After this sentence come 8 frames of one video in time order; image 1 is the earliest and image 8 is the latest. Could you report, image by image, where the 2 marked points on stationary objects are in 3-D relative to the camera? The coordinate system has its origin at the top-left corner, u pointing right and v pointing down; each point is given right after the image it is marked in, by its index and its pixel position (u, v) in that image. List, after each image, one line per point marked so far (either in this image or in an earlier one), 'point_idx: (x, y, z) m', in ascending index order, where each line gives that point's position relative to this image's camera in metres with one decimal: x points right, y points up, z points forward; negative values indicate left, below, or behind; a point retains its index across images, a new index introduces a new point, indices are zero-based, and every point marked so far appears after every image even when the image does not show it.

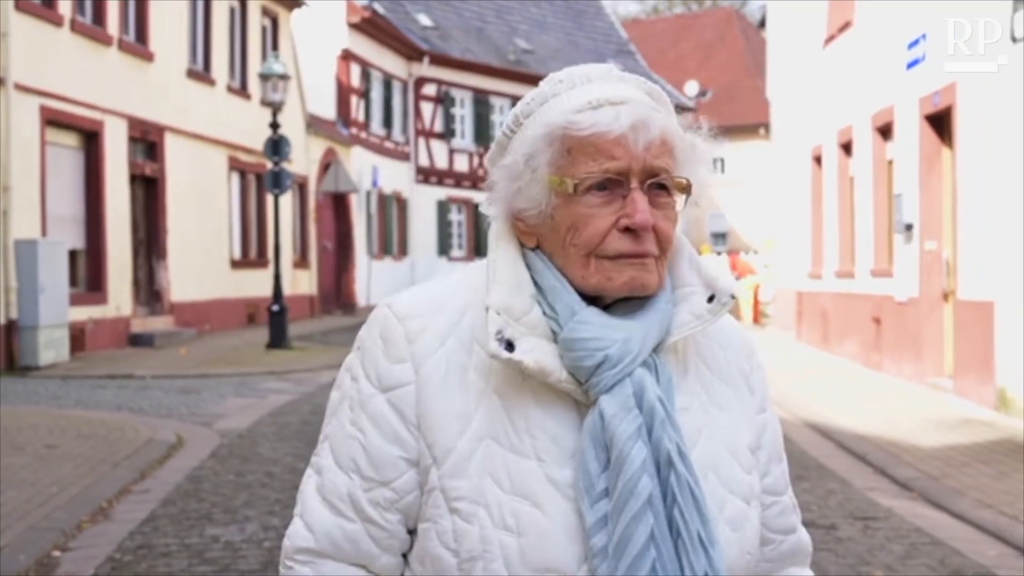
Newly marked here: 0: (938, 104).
0: (+3.8, +1.6, +13.6) m
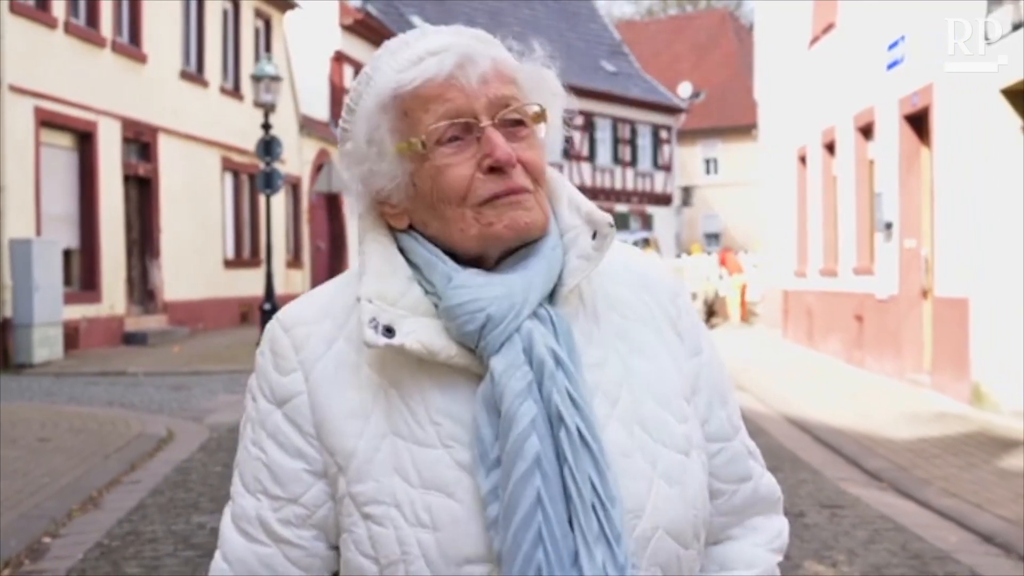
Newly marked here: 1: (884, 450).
0: (+3.6, +1.7, +13.9) m
1: (+2.5, -1.1, +10.2) m
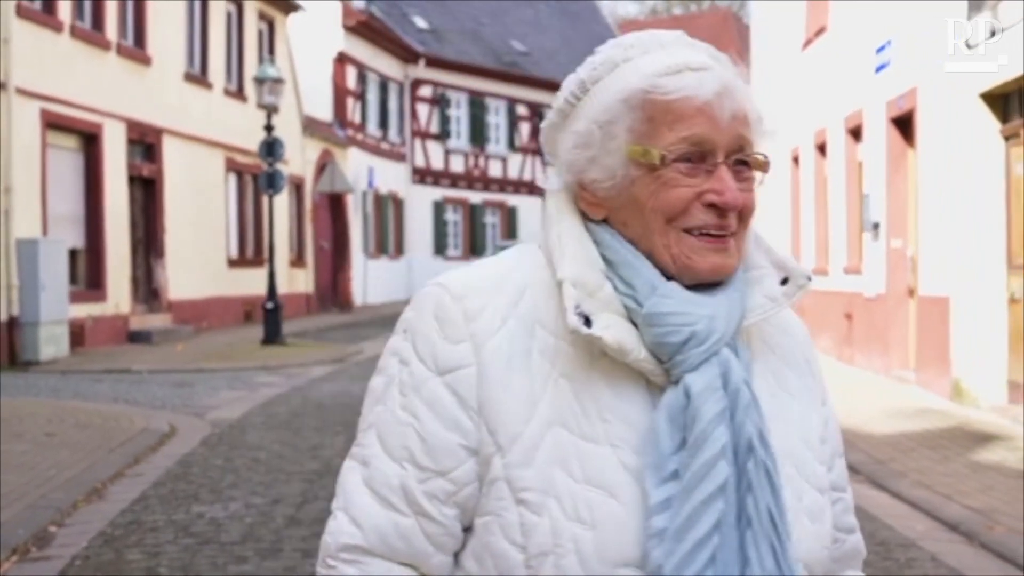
0: (+3.6, +1.7, +14.2) m
1: (+2.4, -1.1, +10.5) m
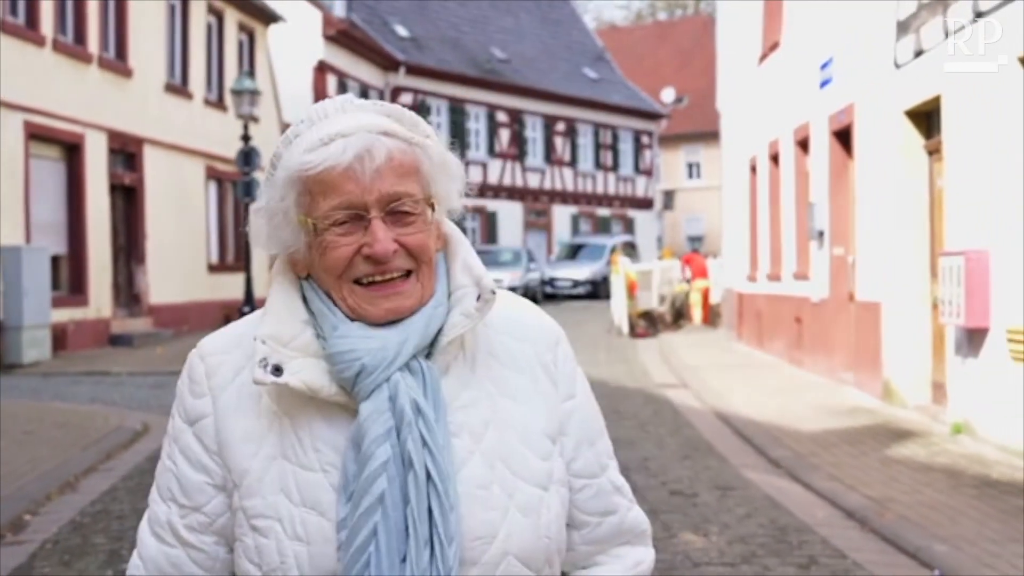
0: (+3.2, +1.6, +14.9) m
1: (+2.0, -1.1, +11.2) m
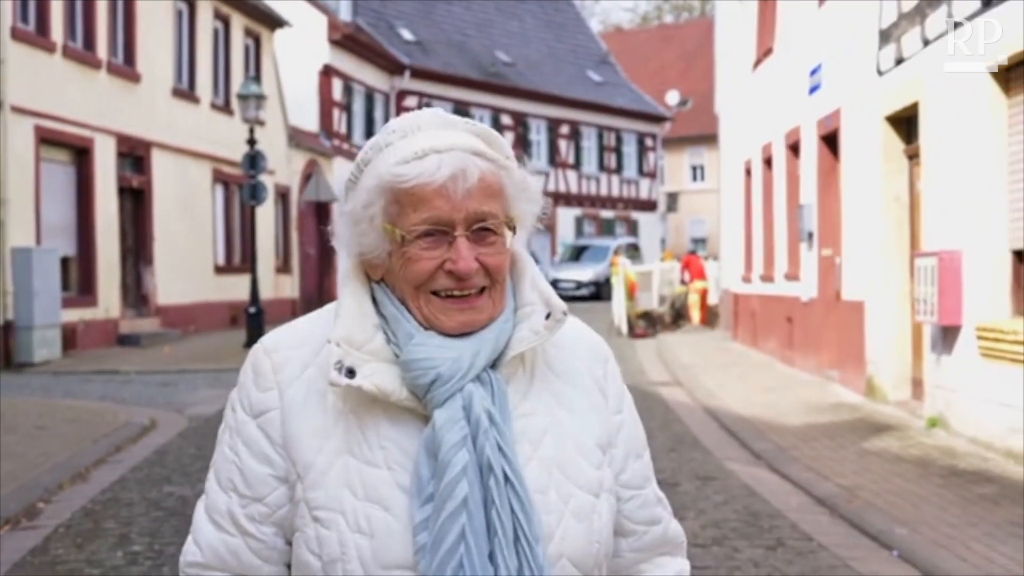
0: (+3.2, +1.6, +15.4) m
1: (+2.0, -1.1, +11.7) m
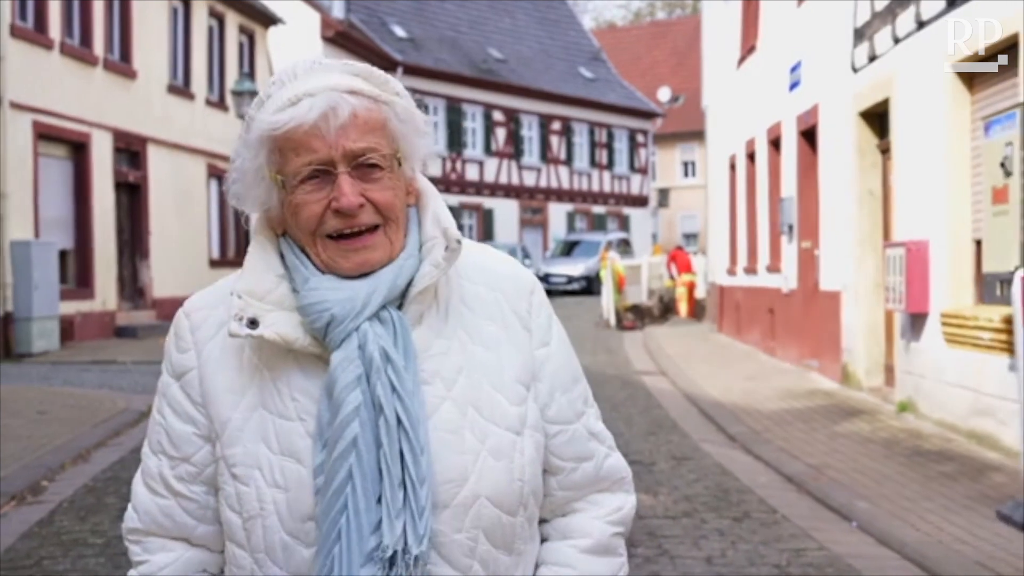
0: (+3.0, +1.7, +15.8) m
1: (+1.9, -1.0, +12.1) m
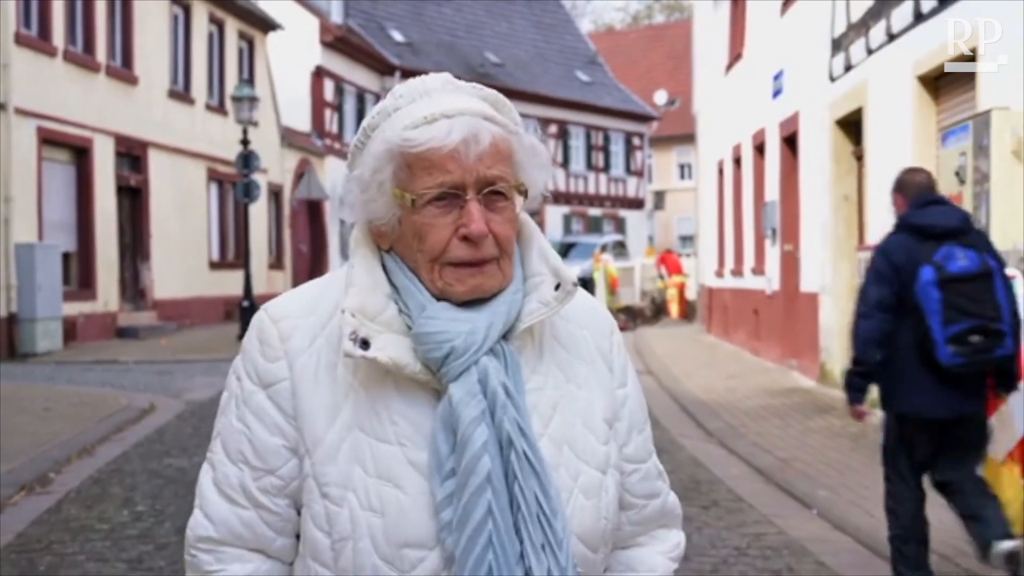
0: (+2.9, +1.7, +16.3) m
1: (+1.8, -1.0, +12.6) m
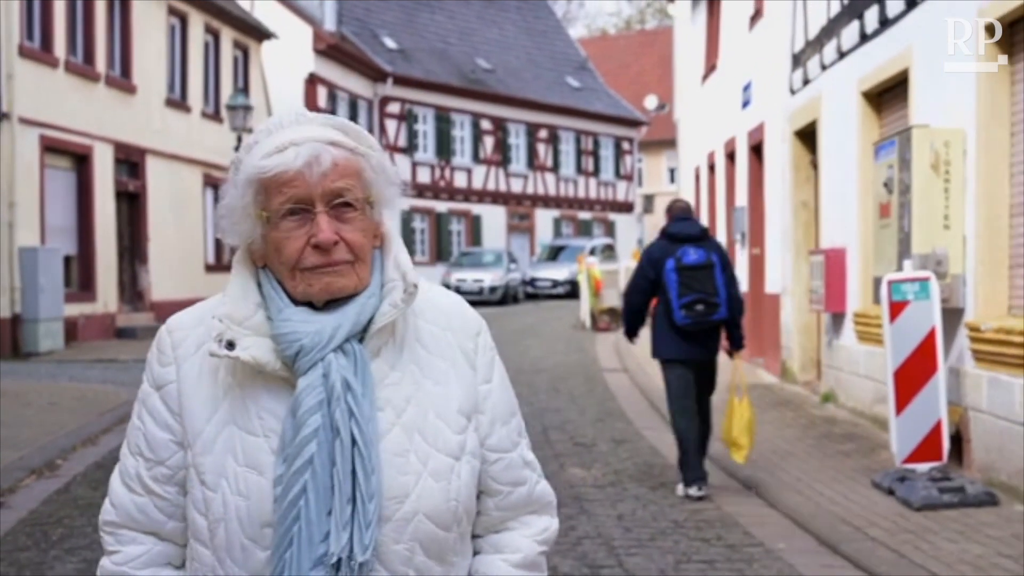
0: (+2.7, +1.7, +17.1) m
1: (+1.6, -1.0, +13.4) m
